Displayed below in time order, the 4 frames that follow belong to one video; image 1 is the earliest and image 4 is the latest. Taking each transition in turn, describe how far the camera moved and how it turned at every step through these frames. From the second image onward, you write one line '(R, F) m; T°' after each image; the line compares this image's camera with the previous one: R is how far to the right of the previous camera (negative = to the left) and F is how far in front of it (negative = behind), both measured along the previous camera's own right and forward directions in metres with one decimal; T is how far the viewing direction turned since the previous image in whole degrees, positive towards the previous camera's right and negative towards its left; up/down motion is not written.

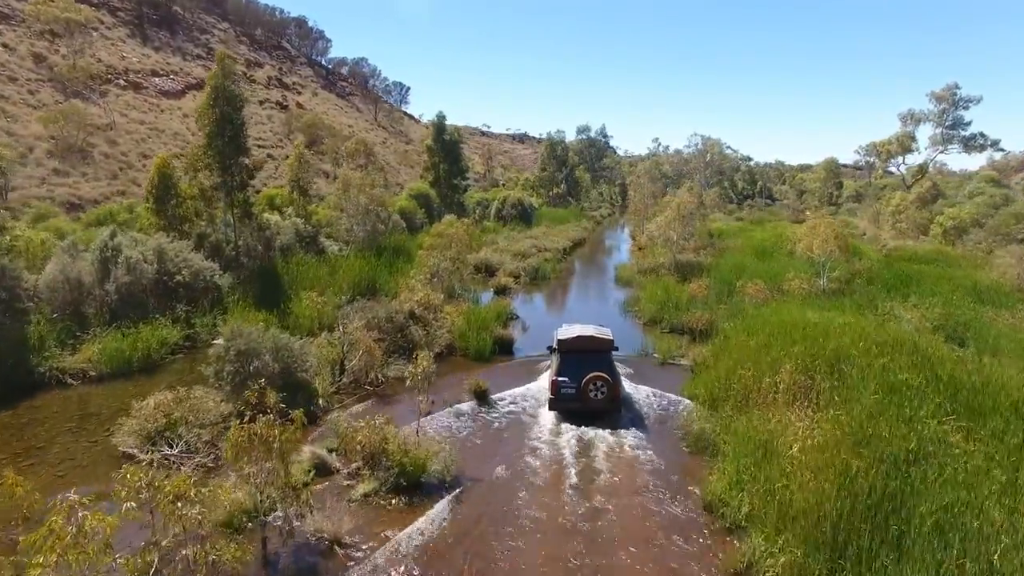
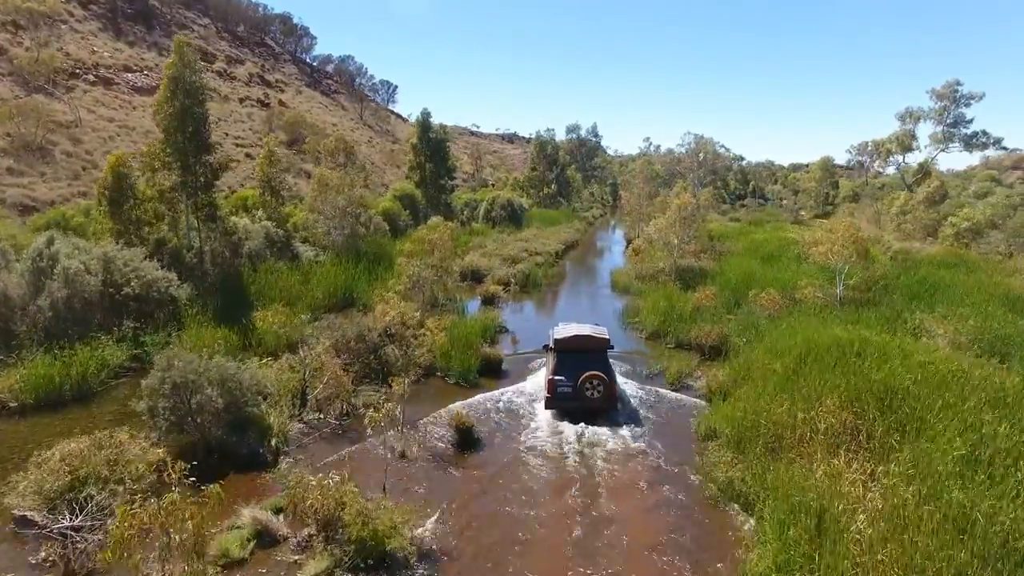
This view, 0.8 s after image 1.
(0.0, +1.9) m; +1°
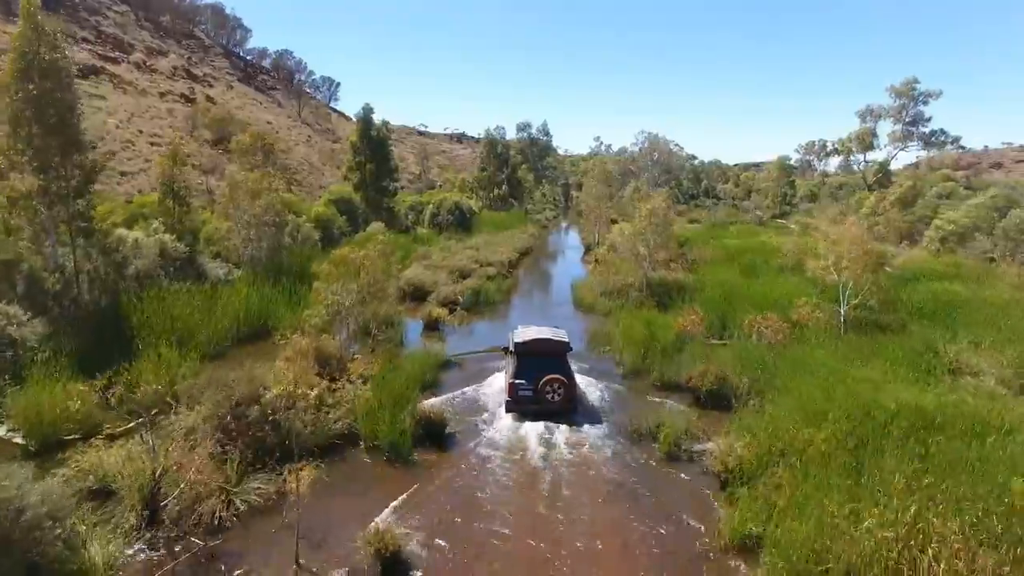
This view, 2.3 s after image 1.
(+0.1, +3.6) m; +4°
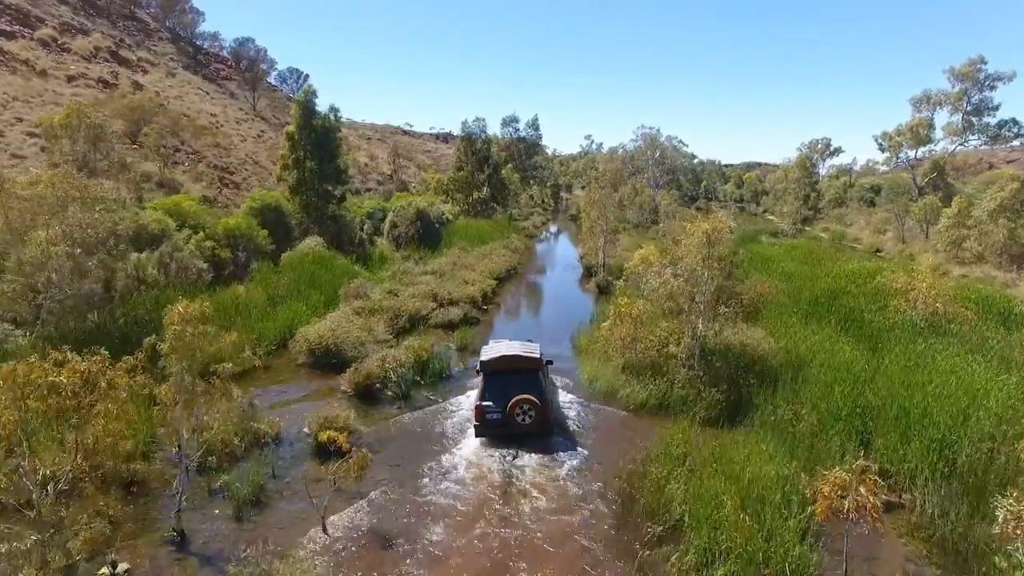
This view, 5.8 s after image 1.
(+0.5, +9.4) m; +1°
